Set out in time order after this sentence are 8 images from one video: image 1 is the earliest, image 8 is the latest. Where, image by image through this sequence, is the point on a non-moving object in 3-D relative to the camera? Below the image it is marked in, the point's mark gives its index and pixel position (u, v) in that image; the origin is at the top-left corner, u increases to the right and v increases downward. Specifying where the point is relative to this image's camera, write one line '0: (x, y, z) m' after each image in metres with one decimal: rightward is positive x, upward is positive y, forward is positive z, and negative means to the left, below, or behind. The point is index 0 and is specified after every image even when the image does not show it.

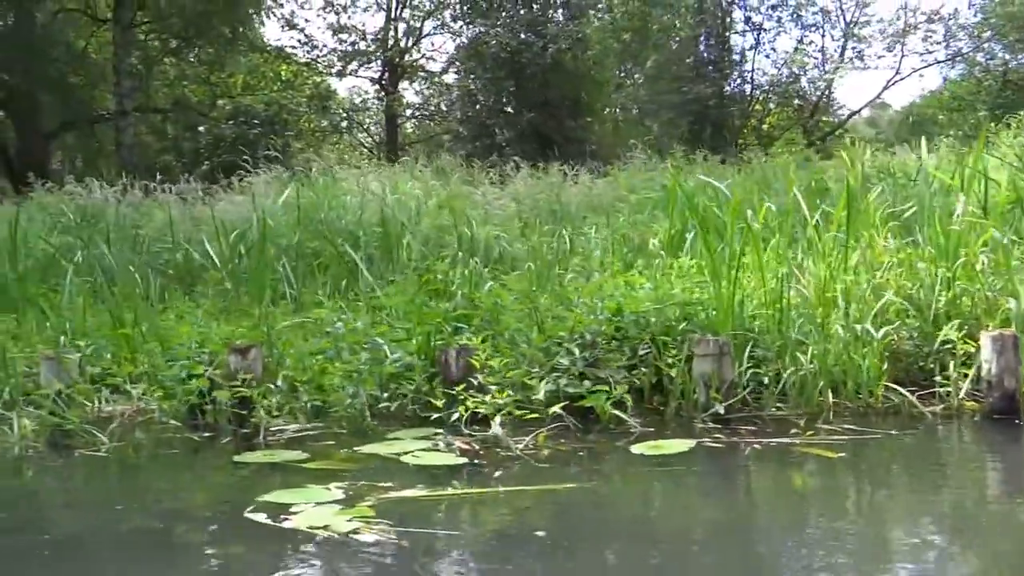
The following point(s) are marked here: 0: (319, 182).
0: (-1.5, +0.8, +6.7) m
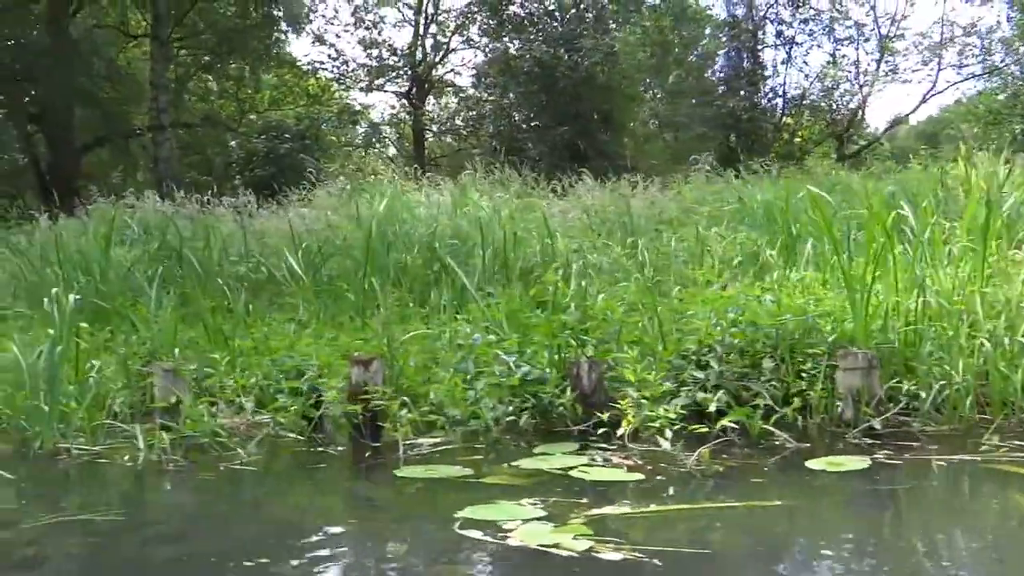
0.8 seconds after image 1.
0: (-1.0, +0.7, +6.7) m
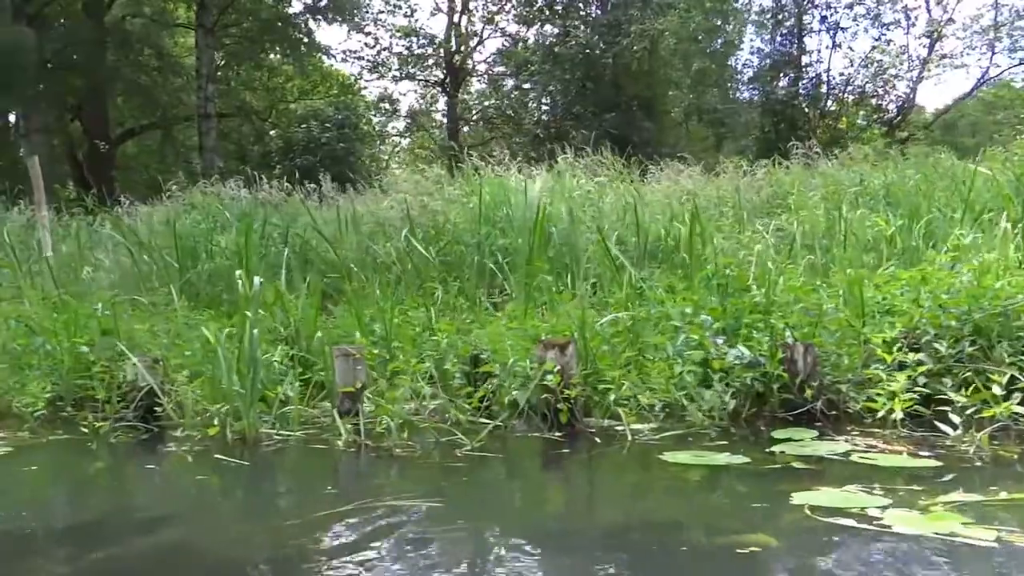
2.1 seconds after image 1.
0: (-0.2, +0.8, +6.6) m
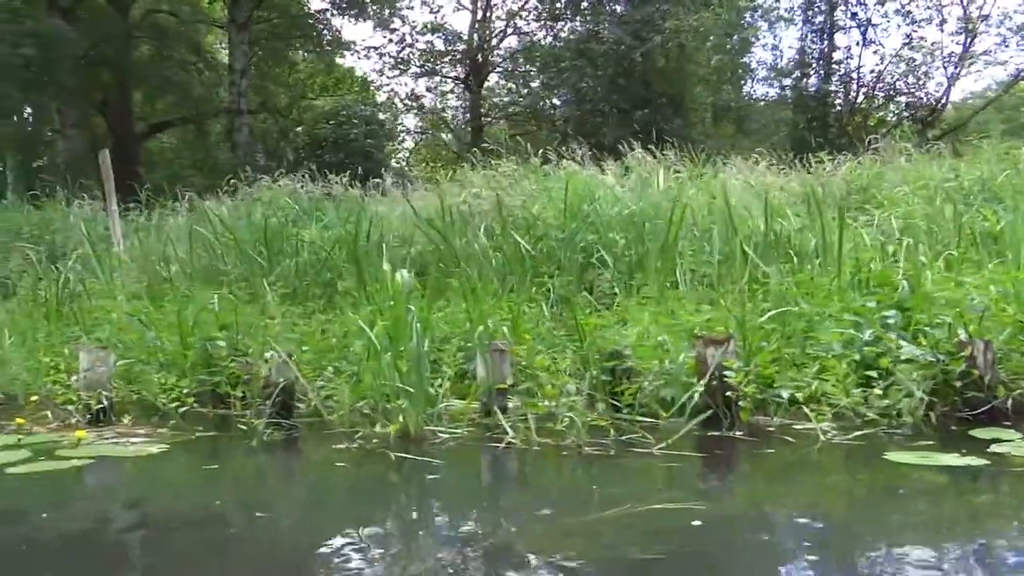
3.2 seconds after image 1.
0: (+0.3, +0.9, +6.5) m
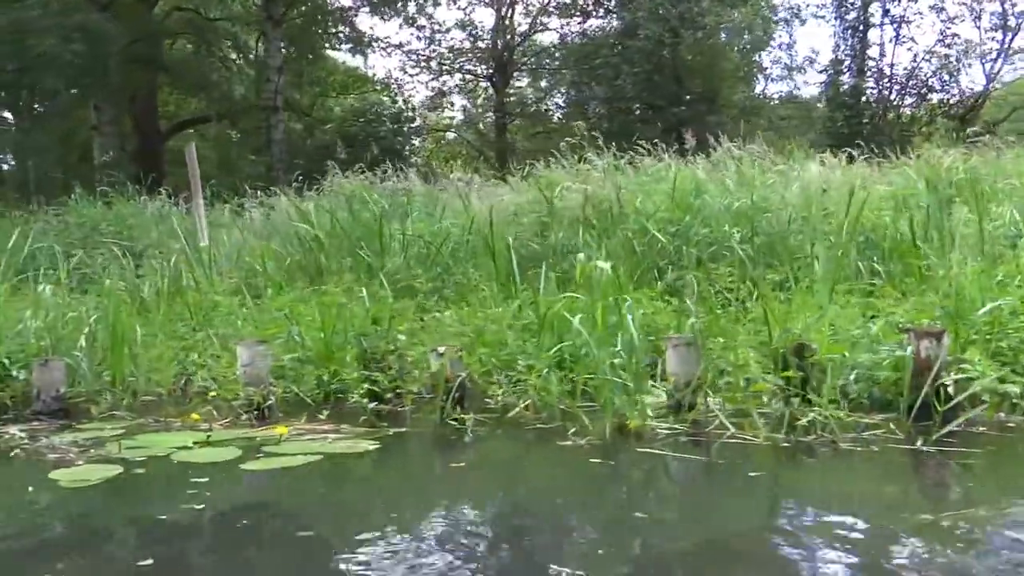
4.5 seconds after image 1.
0: (+1.0, +0.9, +6.4) m
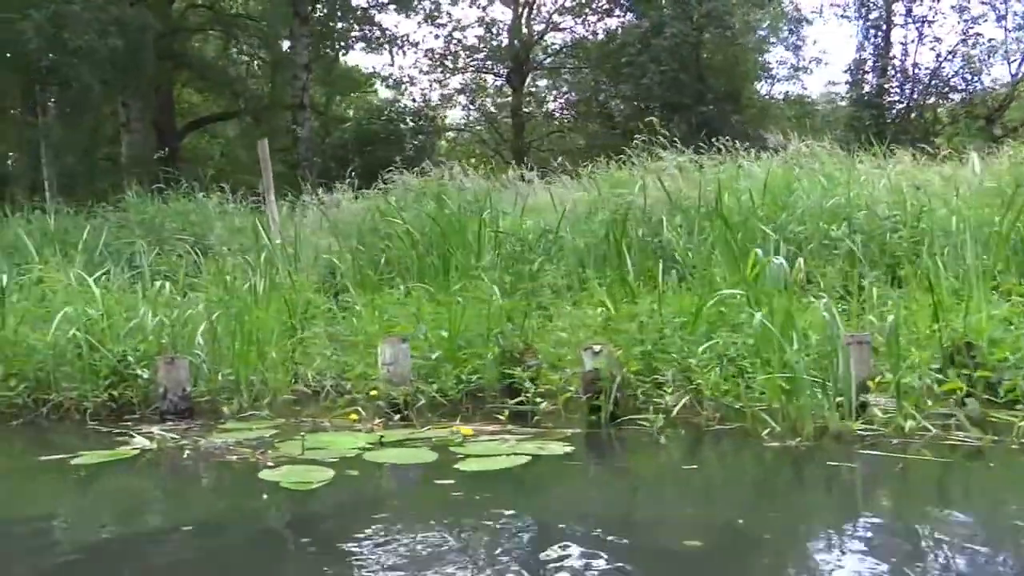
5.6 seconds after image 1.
0: (+1.6, +0.9, +6.3) m
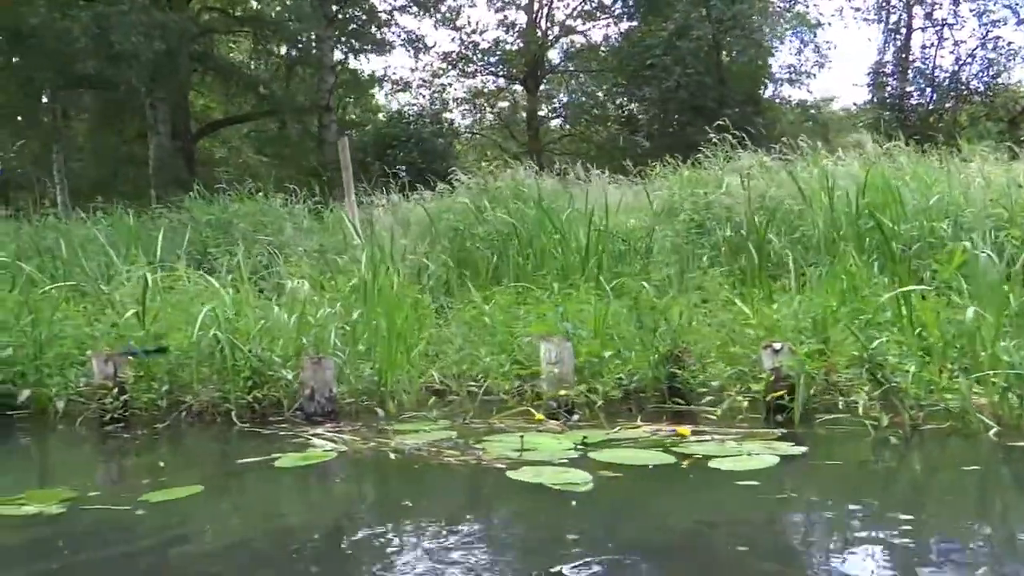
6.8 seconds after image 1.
0: (+2.2, +0.9, +6.2) m
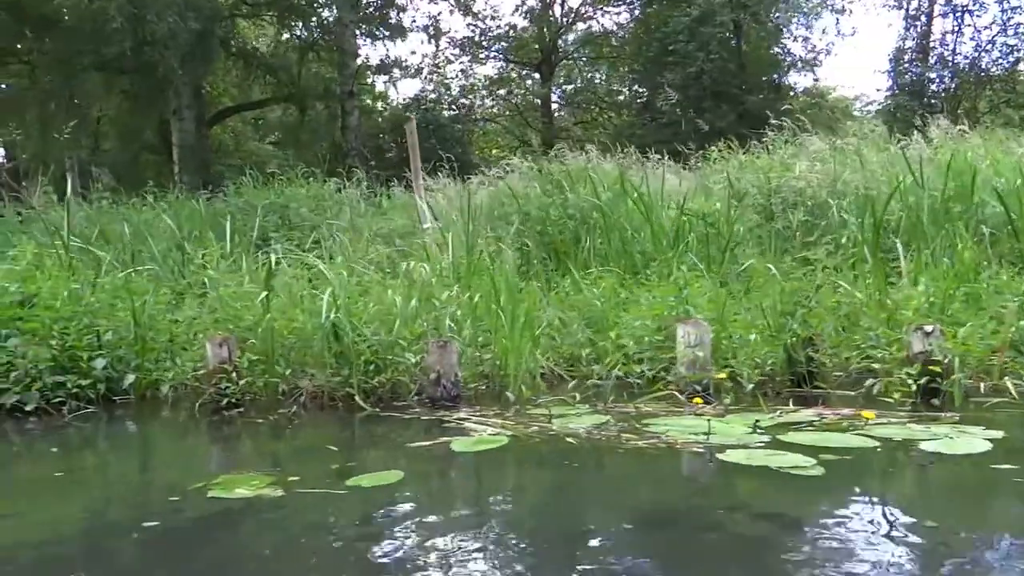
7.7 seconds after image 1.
0: (+2.7, +1.0, +6.1) m
